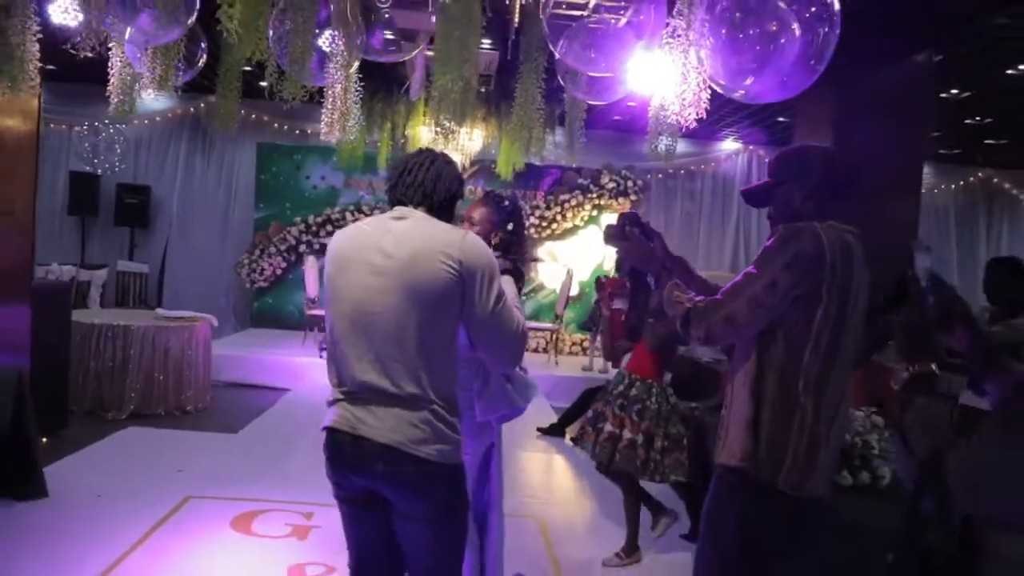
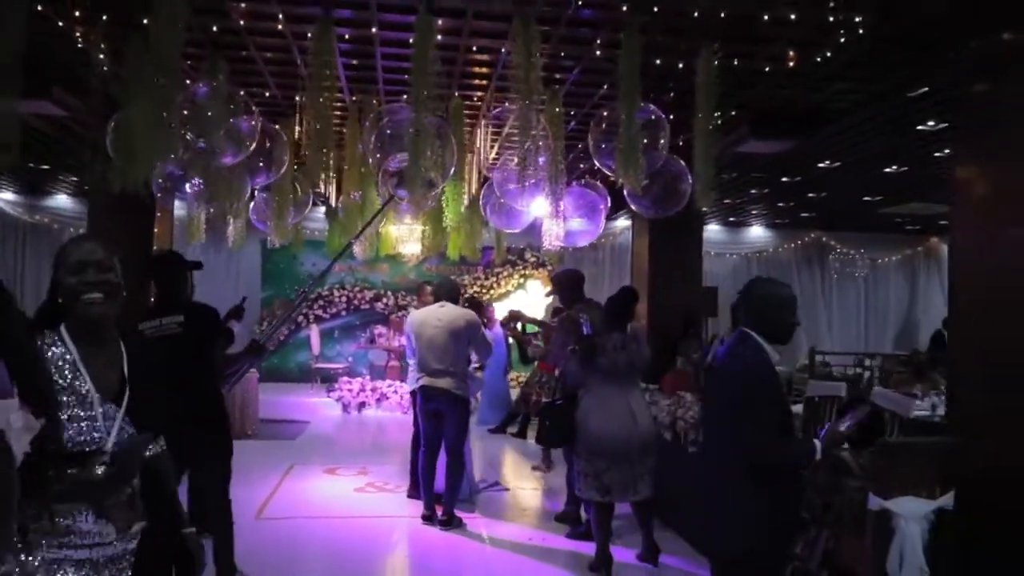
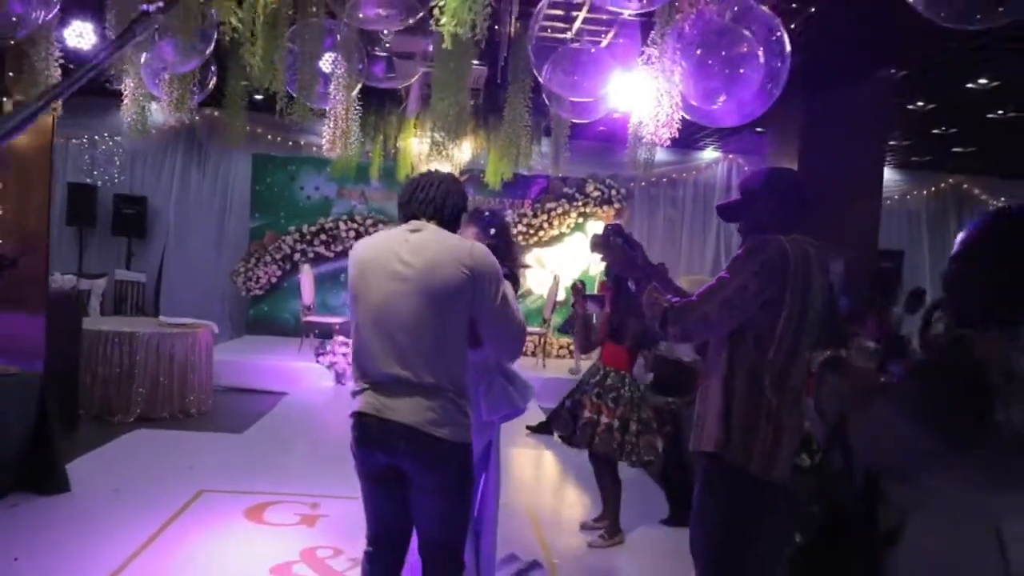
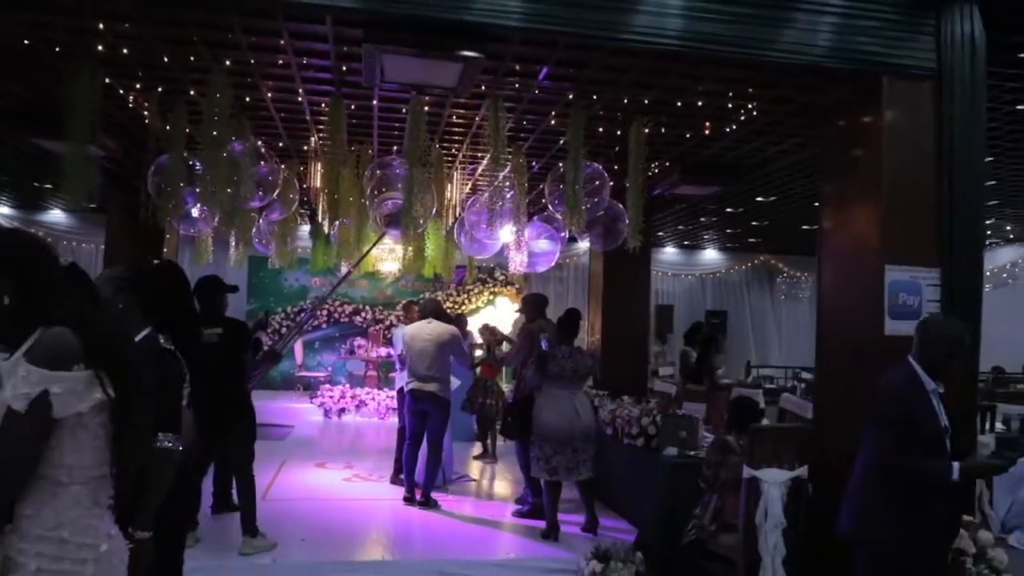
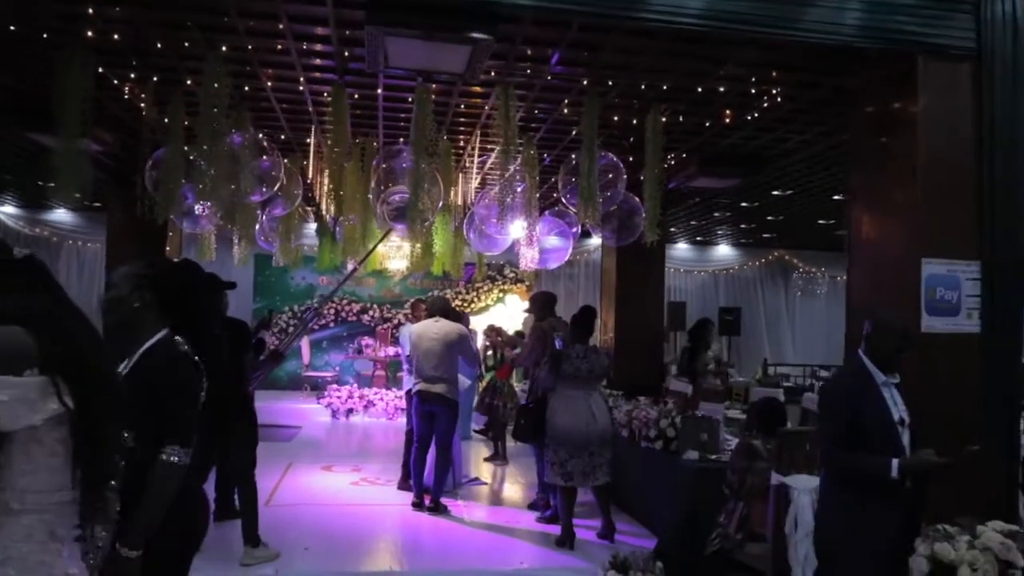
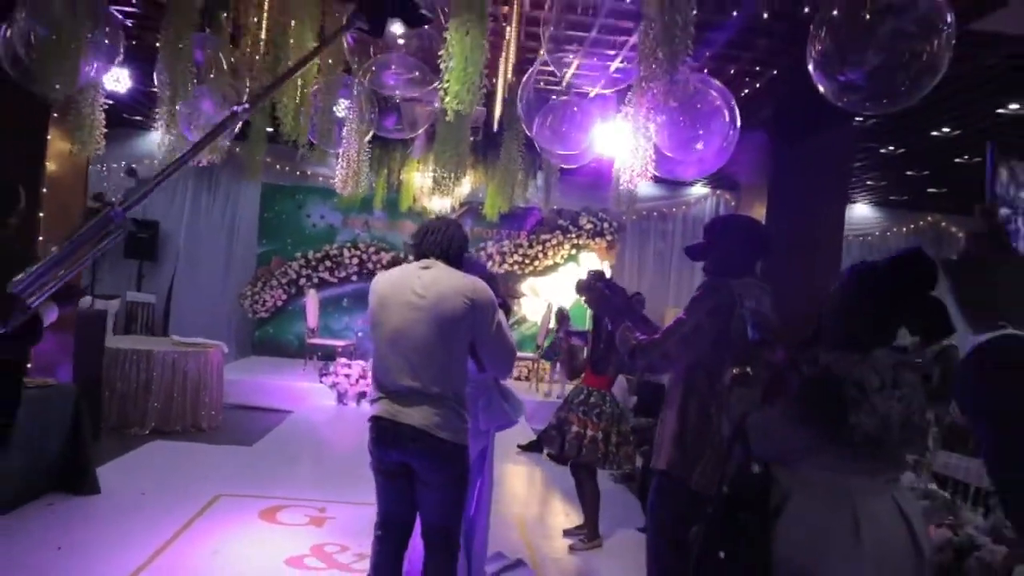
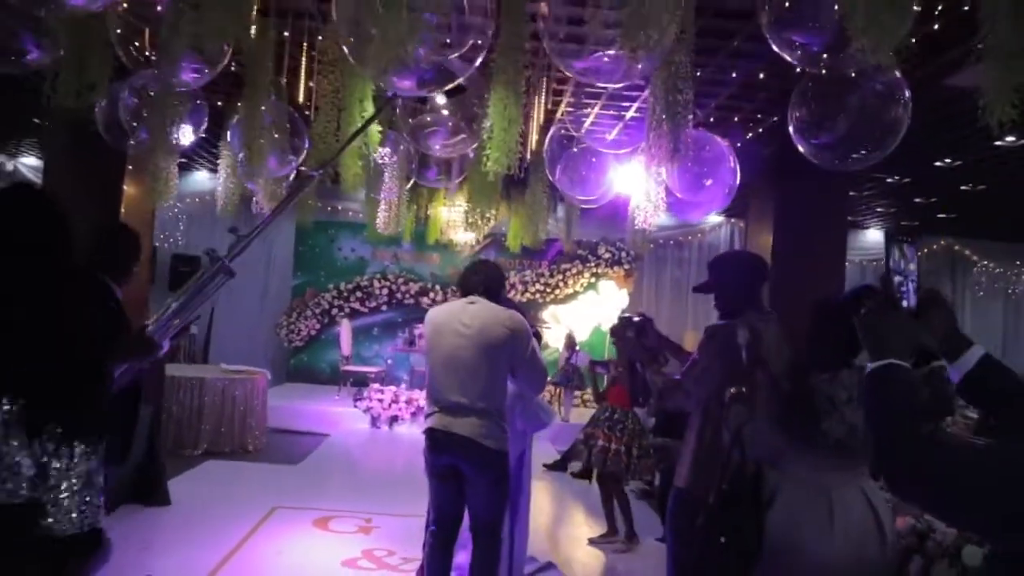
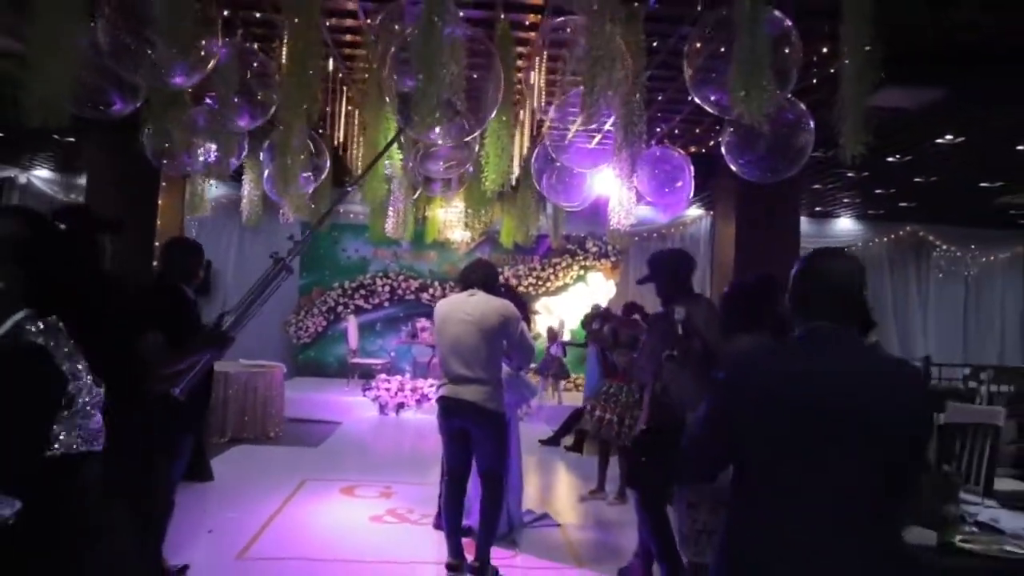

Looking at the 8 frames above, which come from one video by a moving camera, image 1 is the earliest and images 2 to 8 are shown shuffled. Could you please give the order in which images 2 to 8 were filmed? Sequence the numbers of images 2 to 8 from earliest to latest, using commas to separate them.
3, 6, 7, 8, 2, 5, 4
